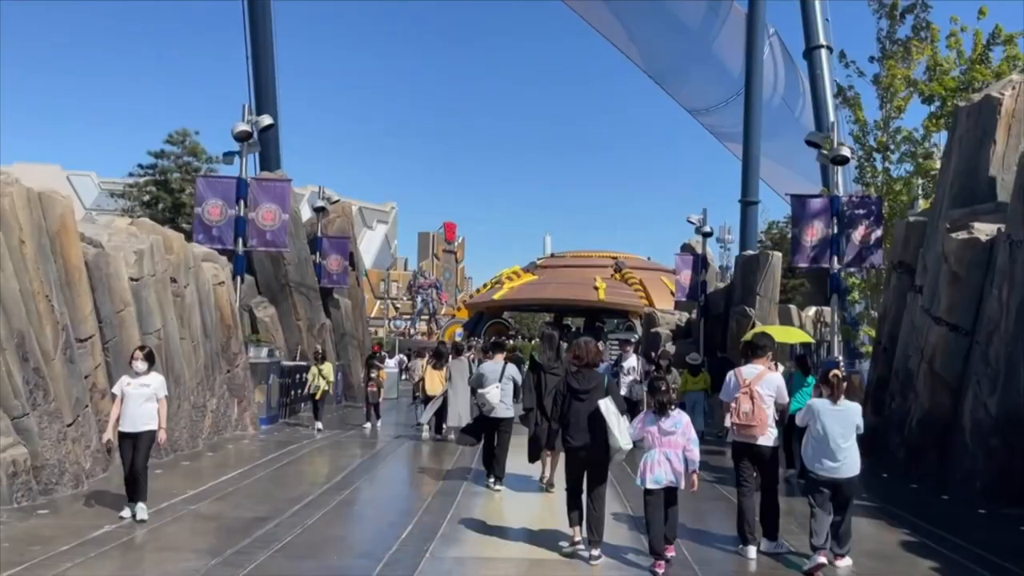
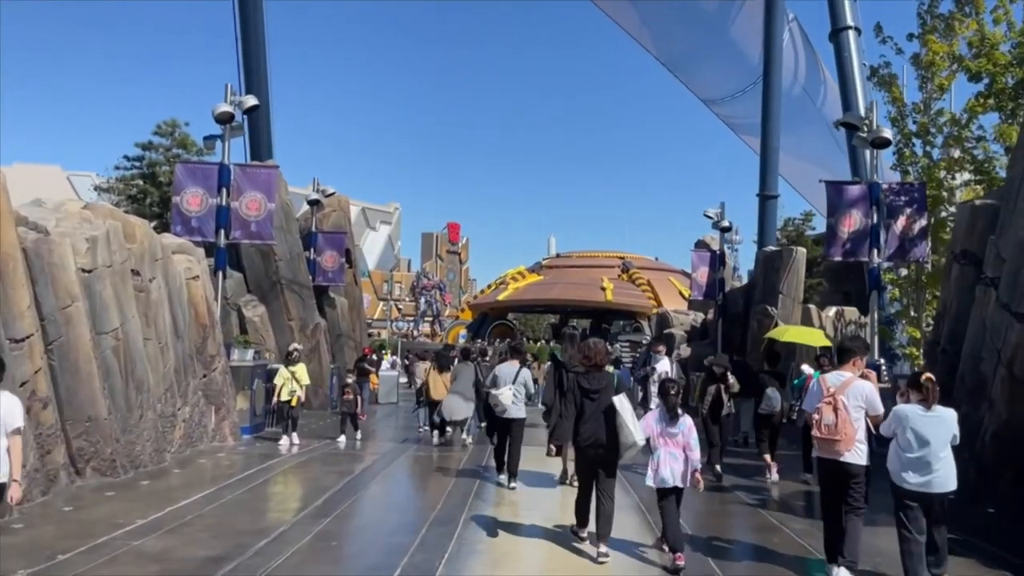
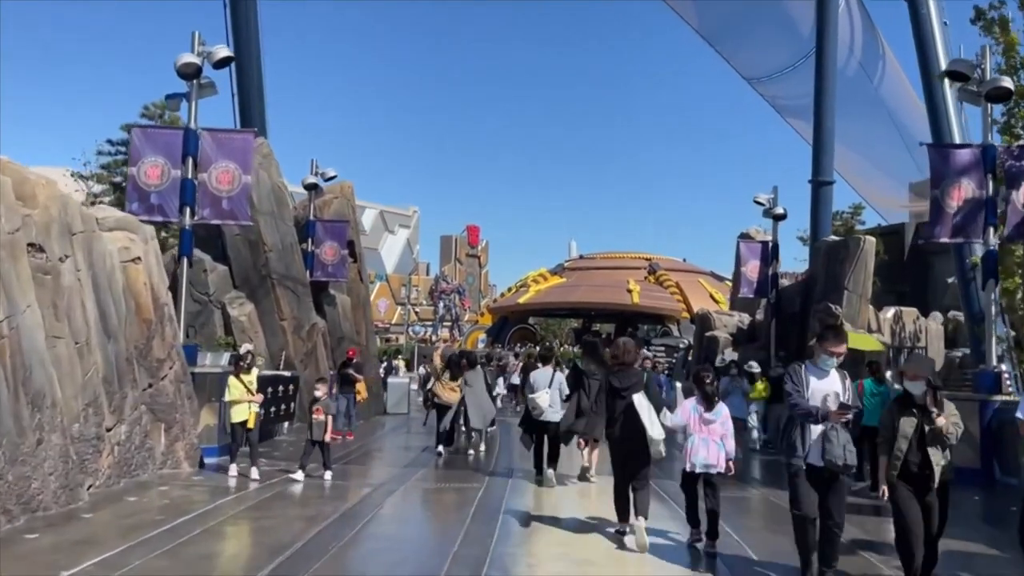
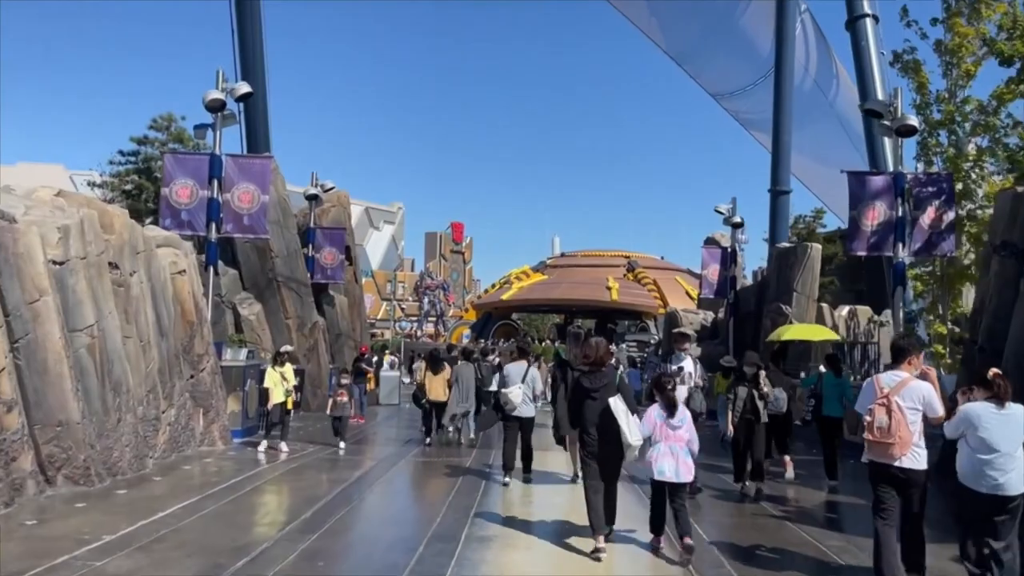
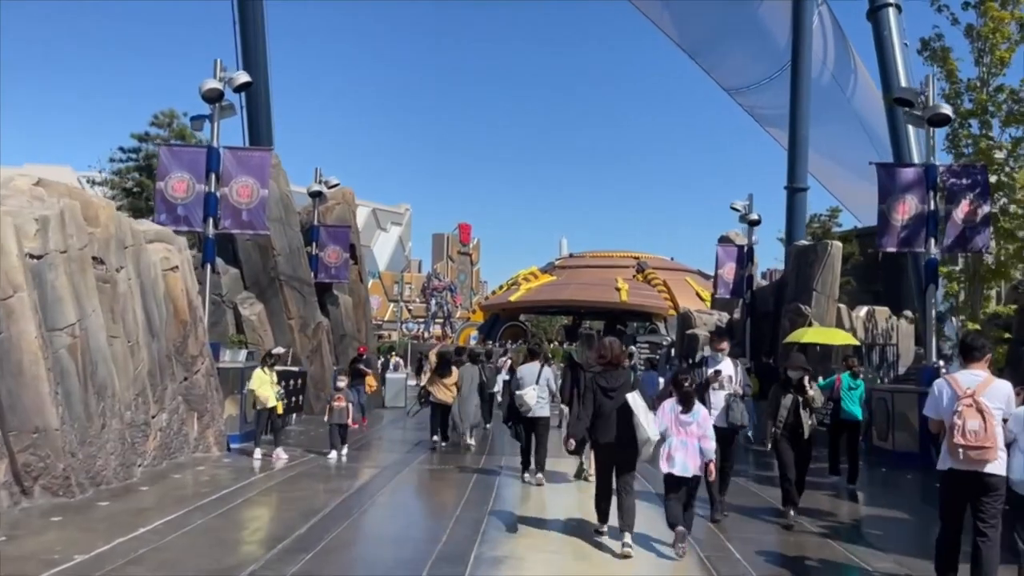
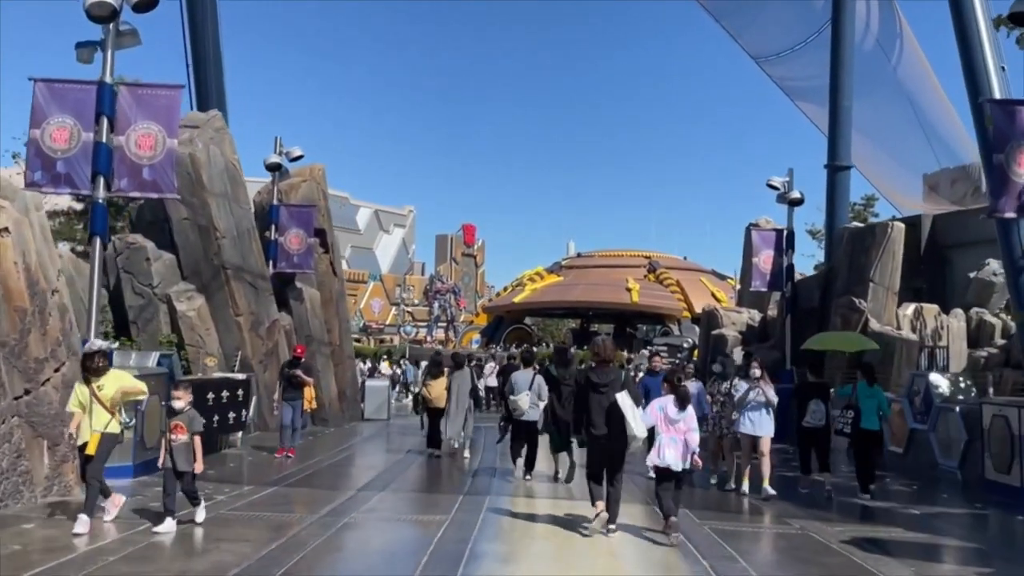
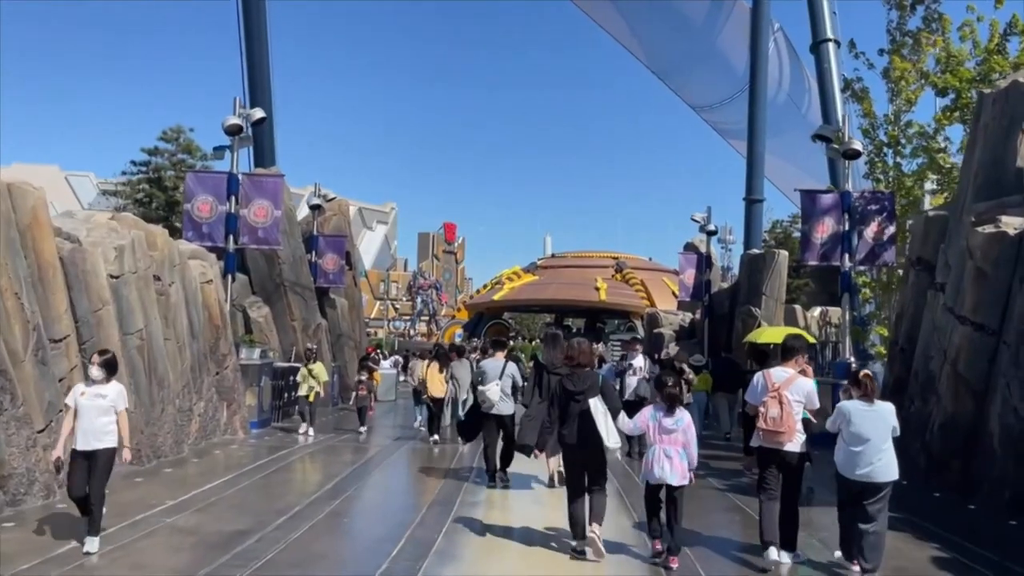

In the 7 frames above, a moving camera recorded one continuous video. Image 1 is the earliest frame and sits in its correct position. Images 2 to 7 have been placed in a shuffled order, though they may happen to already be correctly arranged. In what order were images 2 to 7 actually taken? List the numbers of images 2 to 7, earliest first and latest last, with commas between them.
7, 2, 4, 5, 3, 6
